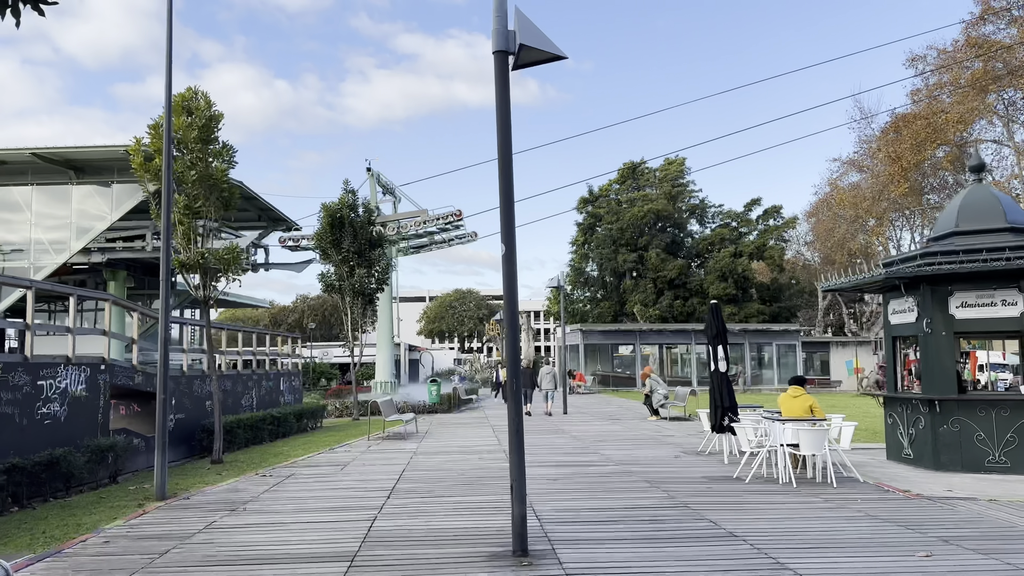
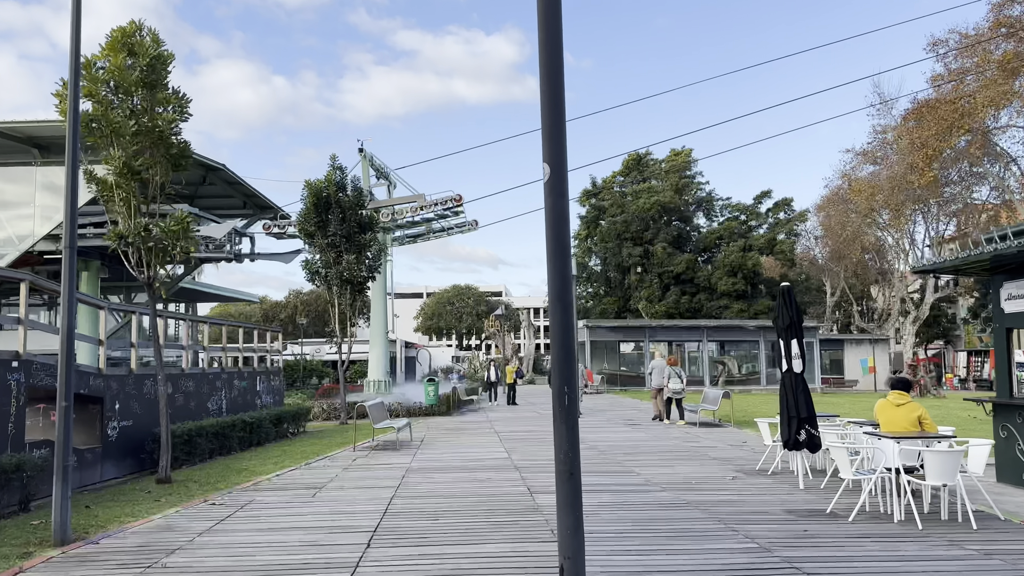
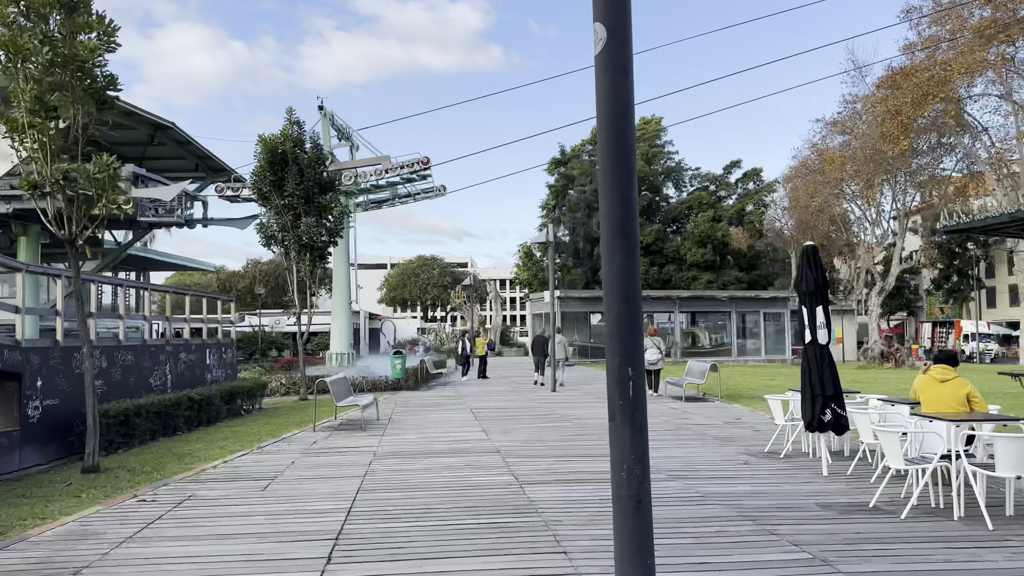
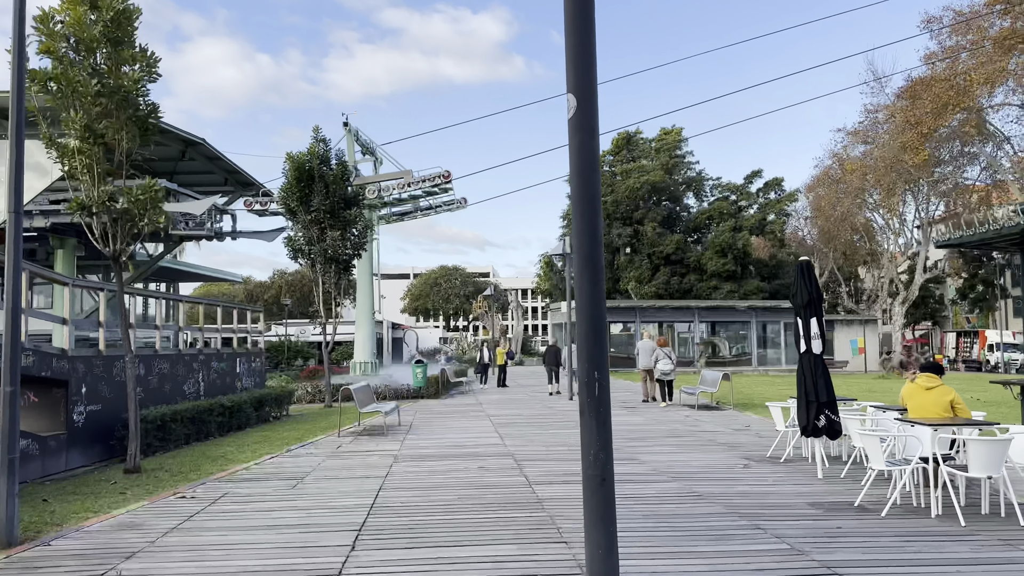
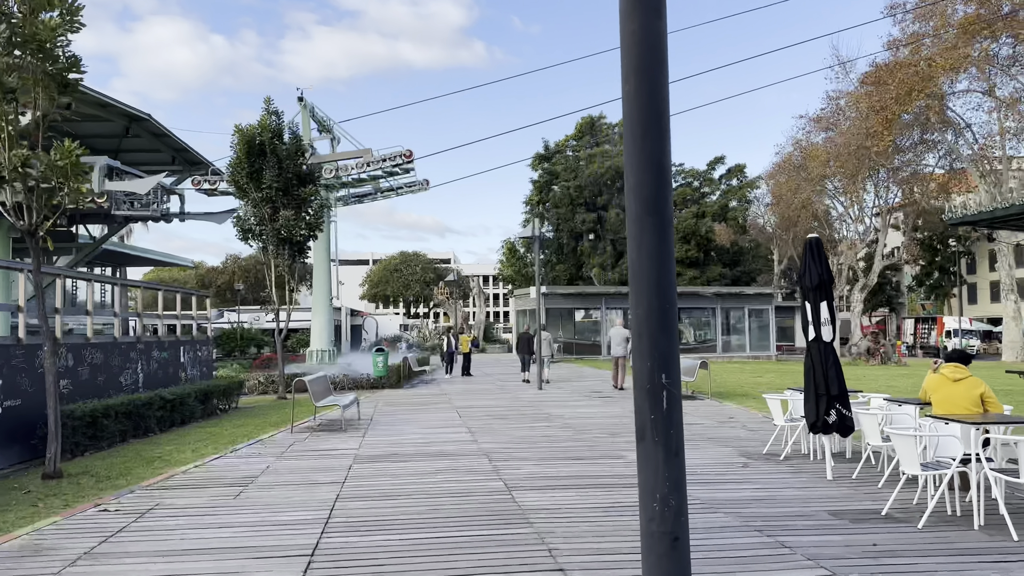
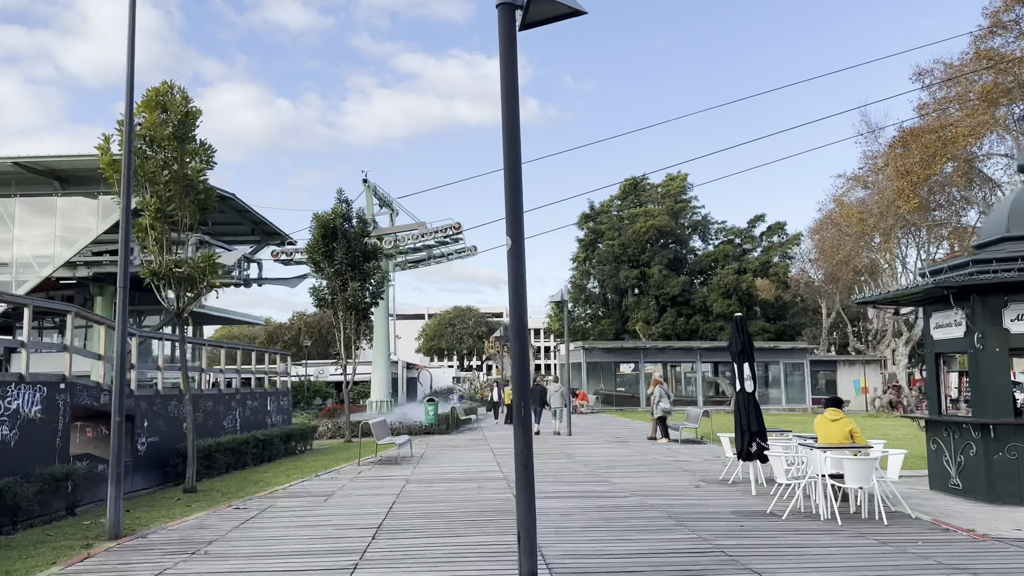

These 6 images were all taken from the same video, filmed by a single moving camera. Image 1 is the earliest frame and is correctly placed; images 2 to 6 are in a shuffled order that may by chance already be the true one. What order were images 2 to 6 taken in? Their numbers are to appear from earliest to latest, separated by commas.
6, 2, 4, 3, 5
